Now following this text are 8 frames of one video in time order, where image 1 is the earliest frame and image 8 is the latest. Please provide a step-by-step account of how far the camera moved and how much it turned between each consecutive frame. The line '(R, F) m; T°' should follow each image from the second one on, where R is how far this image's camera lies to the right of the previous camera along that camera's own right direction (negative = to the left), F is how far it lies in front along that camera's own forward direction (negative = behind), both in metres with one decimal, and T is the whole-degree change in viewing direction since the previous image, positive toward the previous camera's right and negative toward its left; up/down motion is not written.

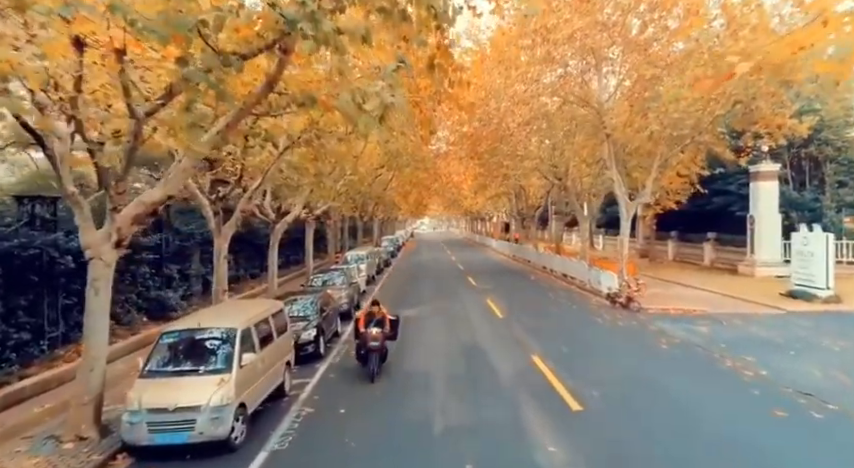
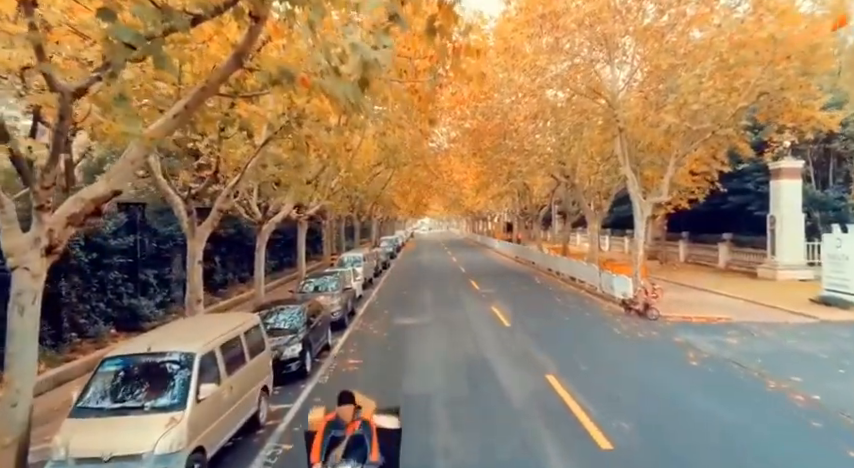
(0.0, +1.4) m; 0°
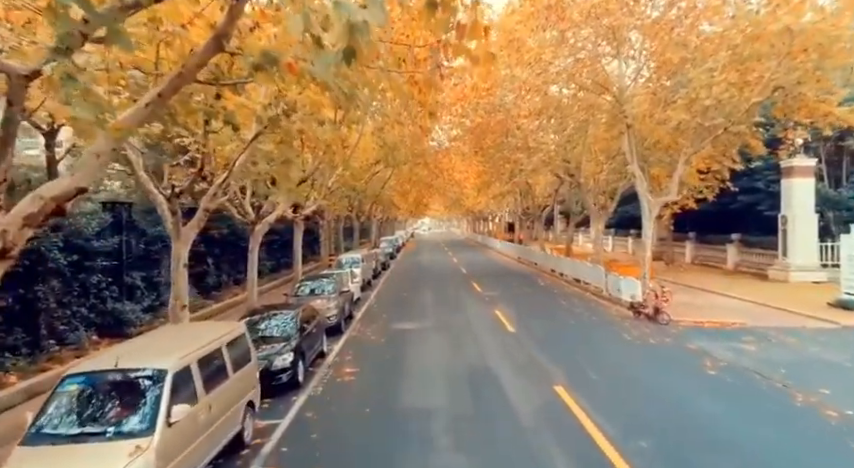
(0.0, +0.7) m; 0°
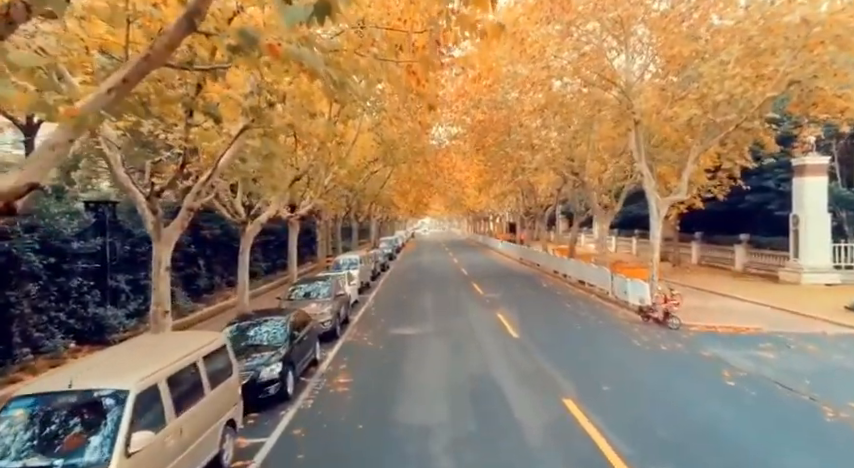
(0.0, +0.7) m; 0°
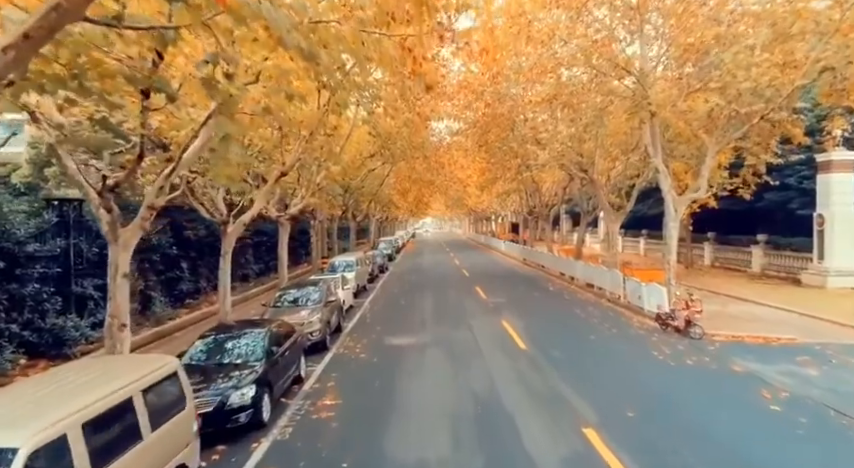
(+0.1, +1.3) m; 0°
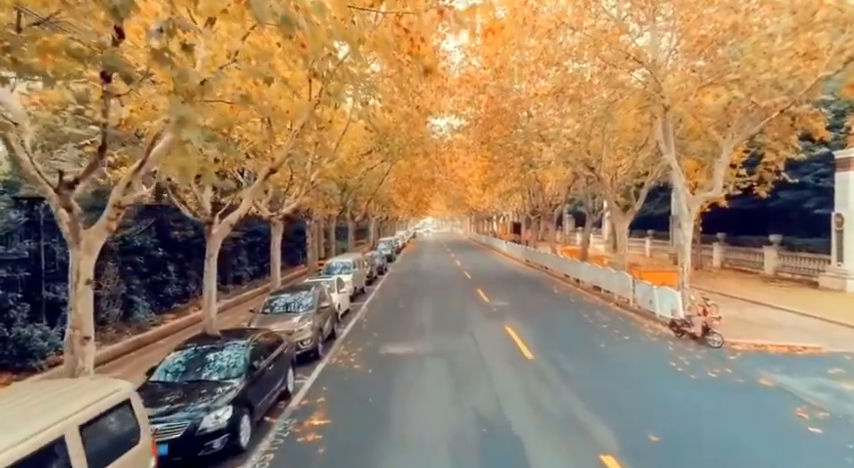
(0.0, +0.9) m; 0°
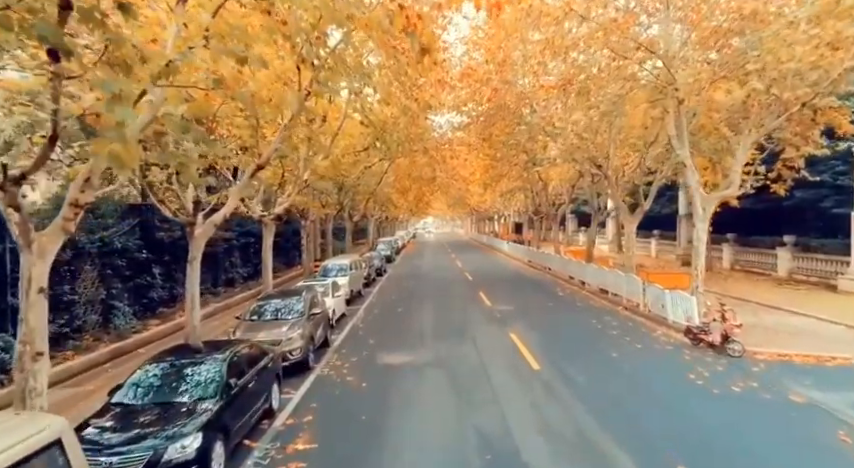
(+0.1, +0.9) m; 0°
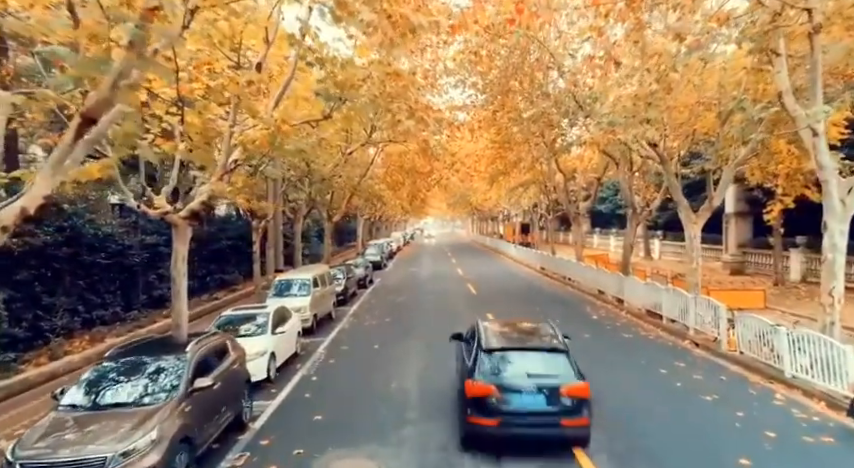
(+0.3, +5.4) m; 0°
